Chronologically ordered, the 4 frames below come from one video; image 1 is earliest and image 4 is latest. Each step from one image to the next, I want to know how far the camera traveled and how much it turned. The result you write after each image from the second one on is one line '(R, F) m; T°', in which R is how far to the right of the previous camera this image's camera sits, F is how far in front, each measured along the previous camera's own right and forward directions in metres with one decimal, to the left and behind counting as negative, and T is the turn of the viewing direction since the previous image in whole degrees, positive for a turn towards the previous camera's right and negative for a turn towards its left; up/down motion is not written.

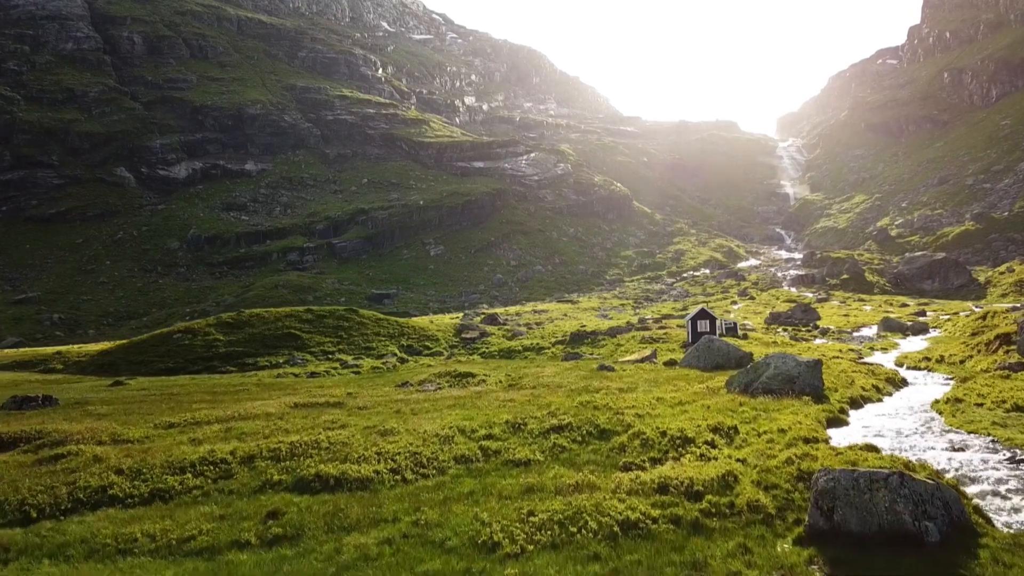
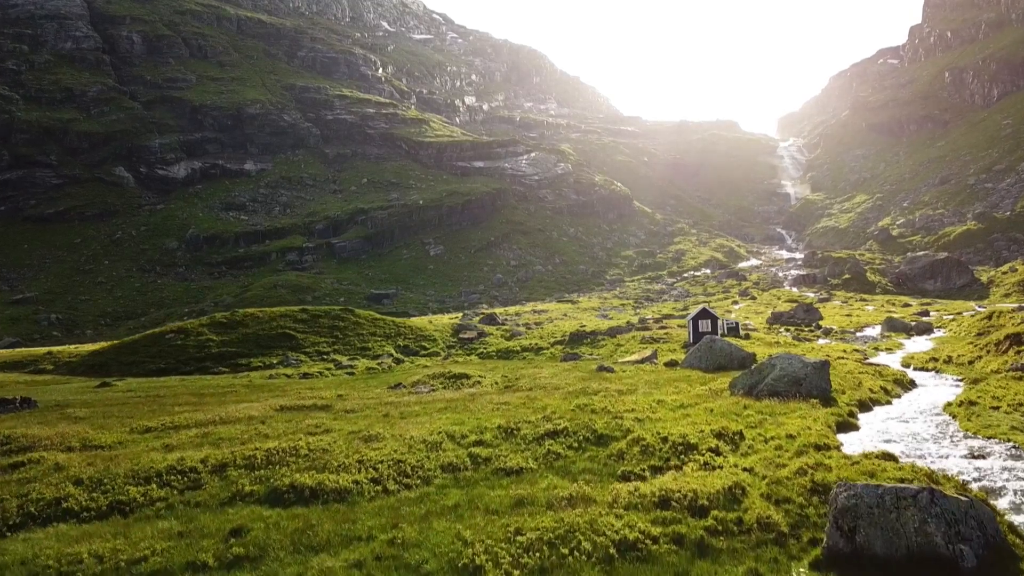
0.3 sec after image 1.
(+0.3, +1.2) m; 0°
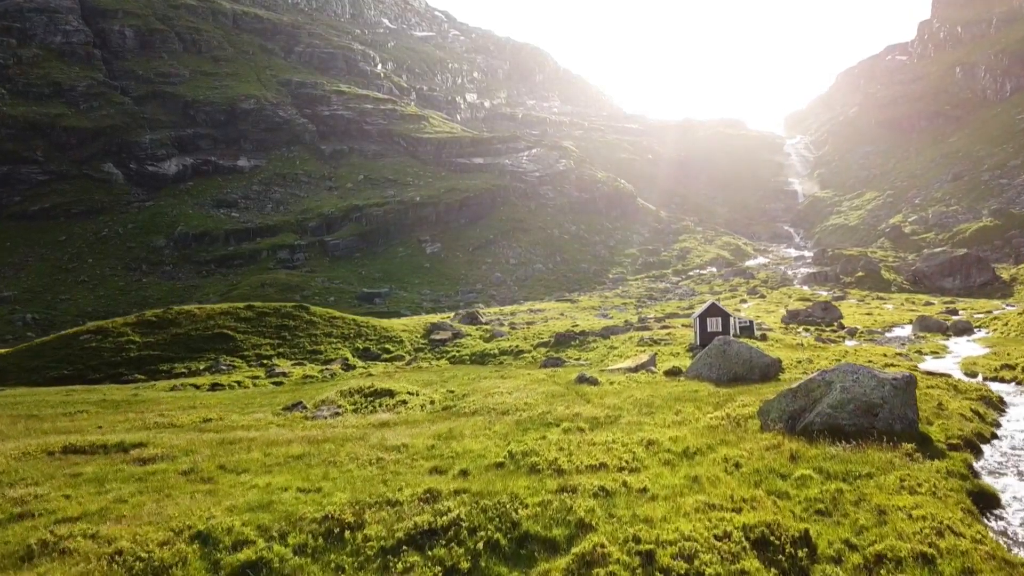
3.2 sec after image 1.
(+3.6, +10.8) m; -1°
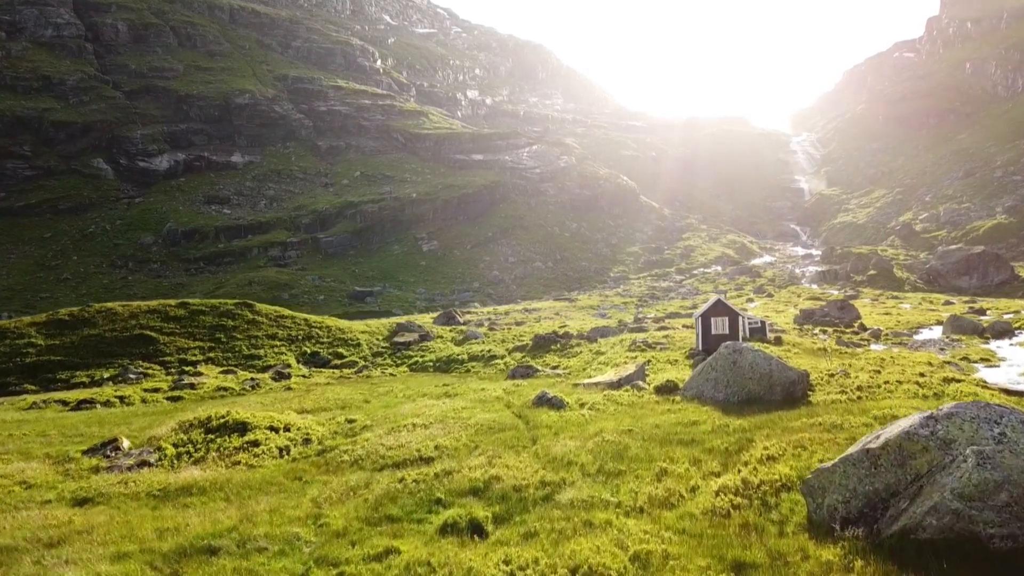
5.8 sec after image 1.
(+3.5, +9.3) m; 0°
